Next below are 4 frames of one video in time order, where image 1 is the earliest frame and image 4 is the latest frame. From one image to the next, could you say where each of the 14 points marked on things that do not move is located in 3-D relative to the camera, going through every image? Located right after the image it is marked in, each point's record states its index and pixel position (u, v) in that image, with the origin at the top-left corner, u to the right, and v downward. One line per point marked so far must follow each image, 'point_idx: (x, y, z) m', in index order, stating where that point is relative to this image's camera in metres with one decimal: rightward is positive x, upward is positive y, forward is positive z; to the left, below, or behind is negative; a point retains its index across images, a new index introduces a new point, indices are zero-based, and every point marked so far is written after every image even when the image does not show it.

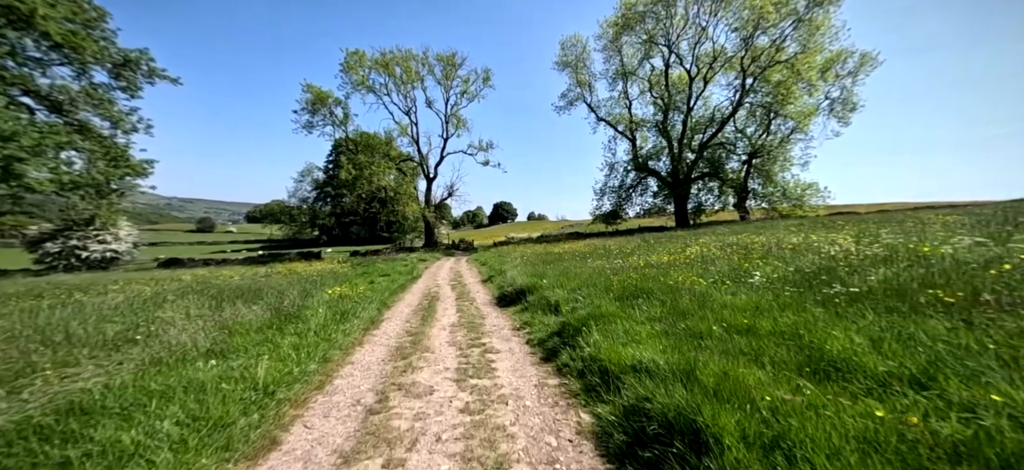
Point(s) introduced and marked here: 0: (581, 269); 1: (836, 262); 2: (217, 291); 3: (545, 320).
0: (+2.2, -1.1, +12.7) m
1: (+5.0, -0.4, +6.2) m
2: (-9.8, -1.9, +13.5) m
3: (+0.7, -1.7, +7.9) m
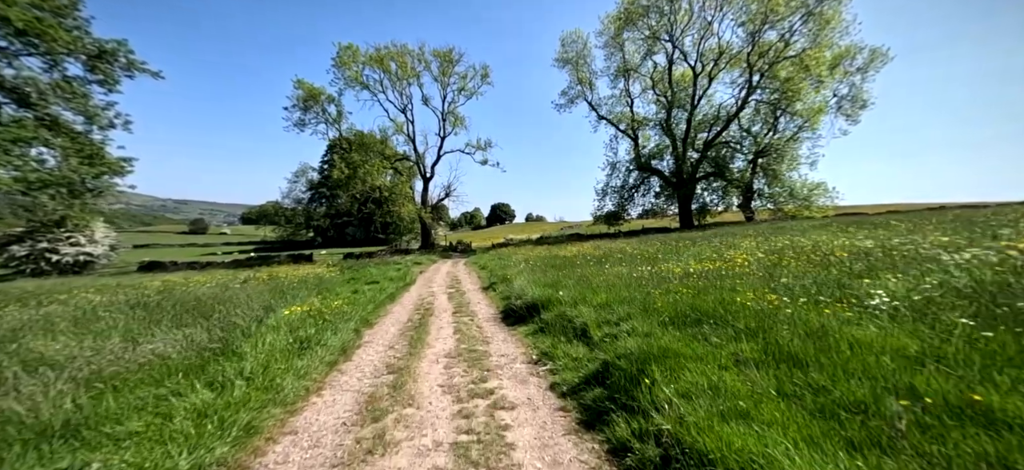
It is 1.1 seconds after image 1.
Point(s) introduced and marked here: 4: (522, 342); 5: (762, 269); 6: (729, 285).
0: (+2.4, -1.1, +10.7) m
1: (+5.3, -0.5, +4.3) m
2: (-9.6, -1.9, +11.5) m
3: (+0.9, -1.7, +5.9) m
4: (+0.2, -2.0, +7.4) m
5: (+4.7, -0.6, +7.7) m
6: (+3.7, -0.9, +6.8) m
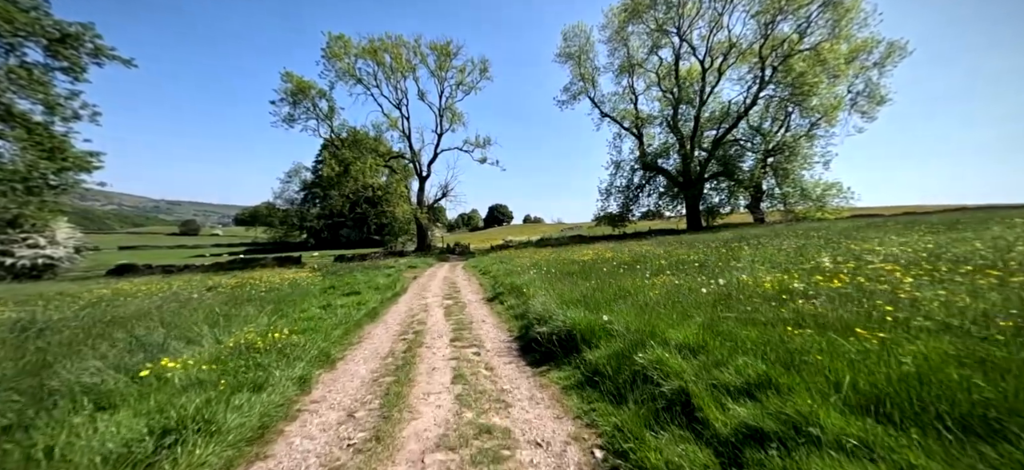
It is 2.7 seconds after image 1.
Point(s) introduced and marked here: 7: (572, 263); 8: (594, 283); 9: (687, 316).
0: (+2.8, -1.1, +7.8) m
1: (+5.7, -0.4, +1.4) m
2: (-9.3, -1.9, +8.5) m
3: (+1.3, -1.7, +3.0) m
4: (+0.6, -1.9, +4.5) m
5: (+5.1, -0.6, +4.8) m
6: (+4.1, -0.8, +3.9) m
7: (+2.6, -1.2, +17.5) m
8: (+2.1, -1.2, +10.3) m
9: (+2.6, -1.2, +5.9) m
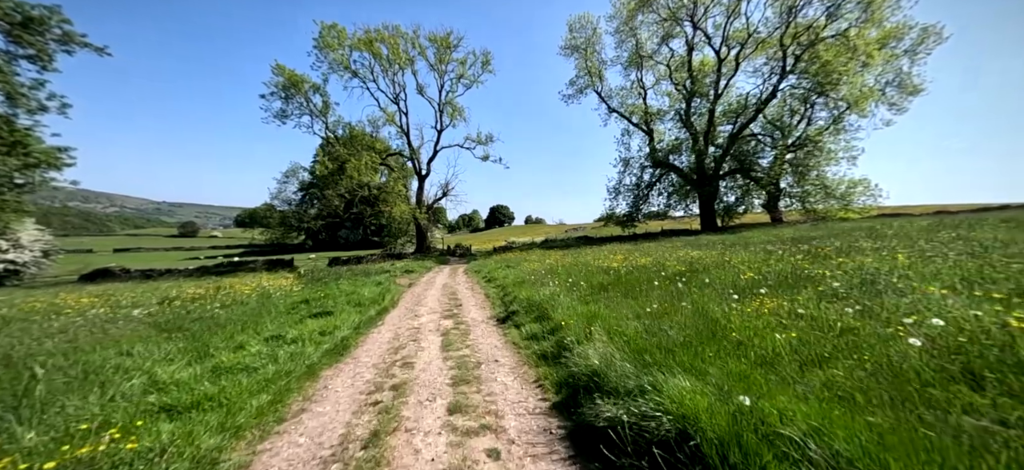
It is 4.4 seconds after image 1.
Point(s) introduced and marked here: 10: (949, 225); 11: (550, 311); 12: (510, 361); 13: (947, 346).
0: (+3.2, -1.2, +4.6) m
1: (+6.1, -0.4, -1.8) m
2: (-8.8, -2.0, +5.3) m
3: (+1.7, -1.7, -0.2) m
4: (+1.0, -2.0, +1.3) m
5: (+5.5, -0.7, +1.6) m
6: (+4.5, -0.8, +0.7) m
7: (+3.0, -1.3, +14.3) m
8: (+2.5, -1.3, +7.1) m
9: (+3.0, -1.2, +2.7) m
10: (+17.2, +0.4, +16.2) m
11: (+0.9, -1.7, +9.6) m
12: (0.0, -2.2, +7.2) m
13: (+3.9, -1.0, +3.6) m
